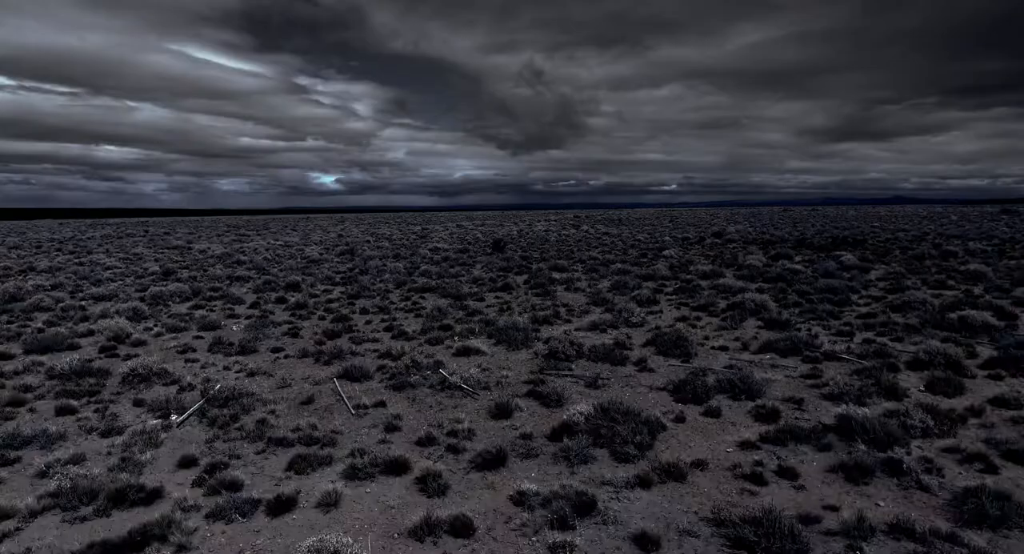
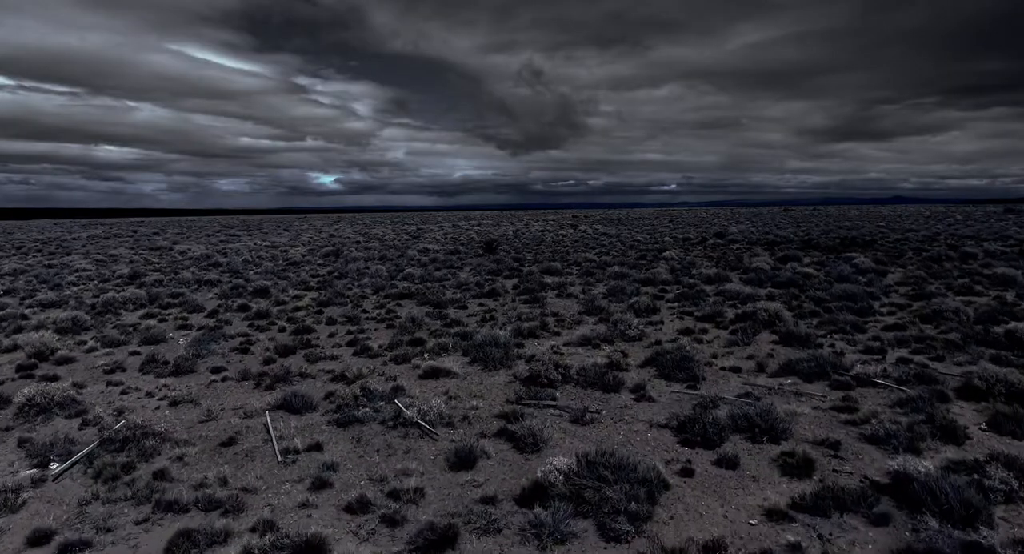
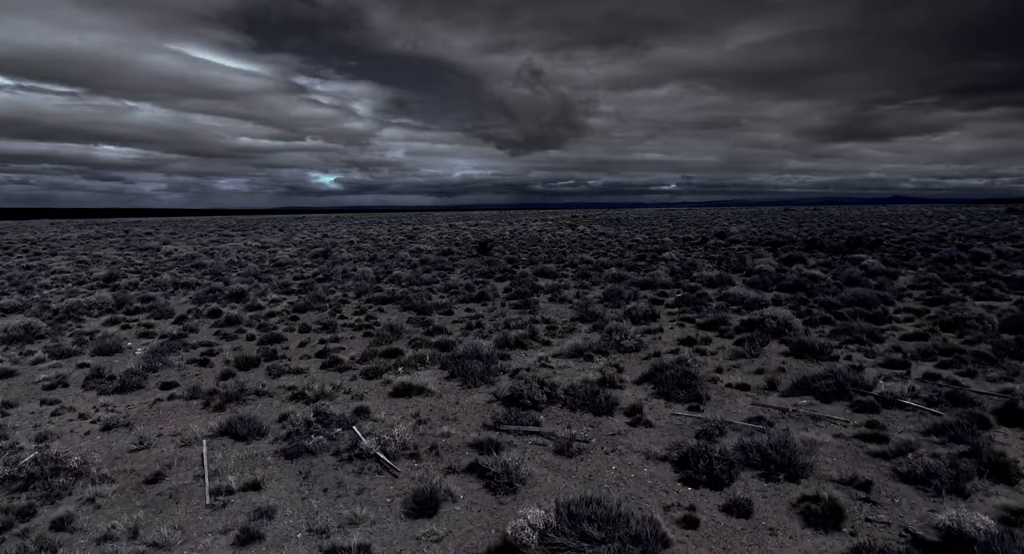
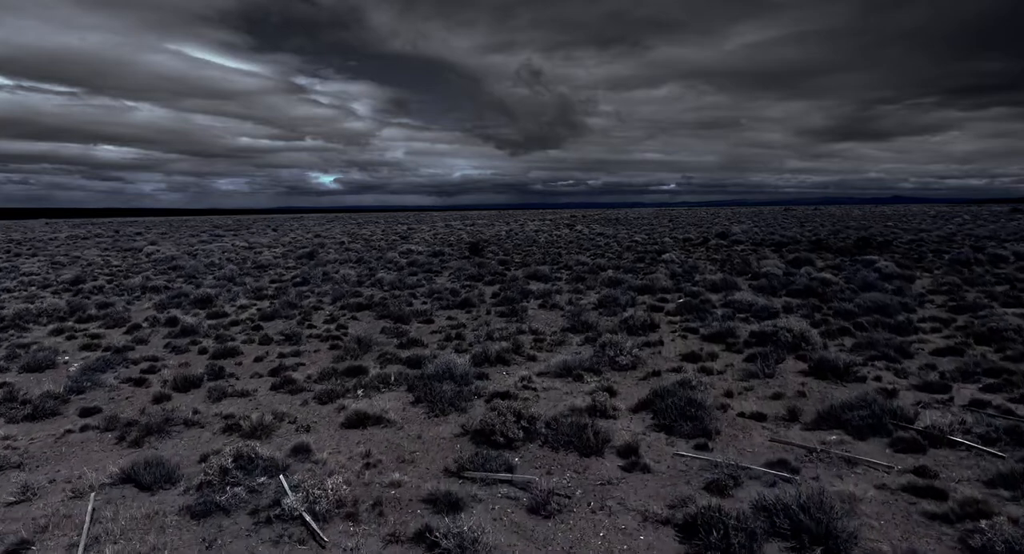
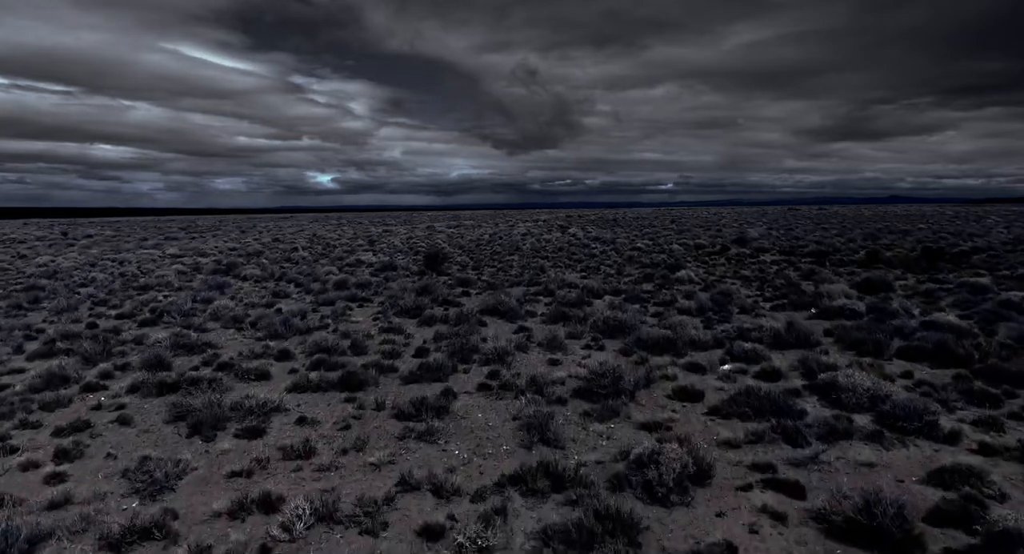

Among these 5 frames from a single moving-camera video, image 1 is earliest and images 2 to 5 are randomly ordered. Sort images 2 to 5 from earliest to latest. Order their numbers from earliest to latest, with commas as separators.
2, 3, 4, 5
